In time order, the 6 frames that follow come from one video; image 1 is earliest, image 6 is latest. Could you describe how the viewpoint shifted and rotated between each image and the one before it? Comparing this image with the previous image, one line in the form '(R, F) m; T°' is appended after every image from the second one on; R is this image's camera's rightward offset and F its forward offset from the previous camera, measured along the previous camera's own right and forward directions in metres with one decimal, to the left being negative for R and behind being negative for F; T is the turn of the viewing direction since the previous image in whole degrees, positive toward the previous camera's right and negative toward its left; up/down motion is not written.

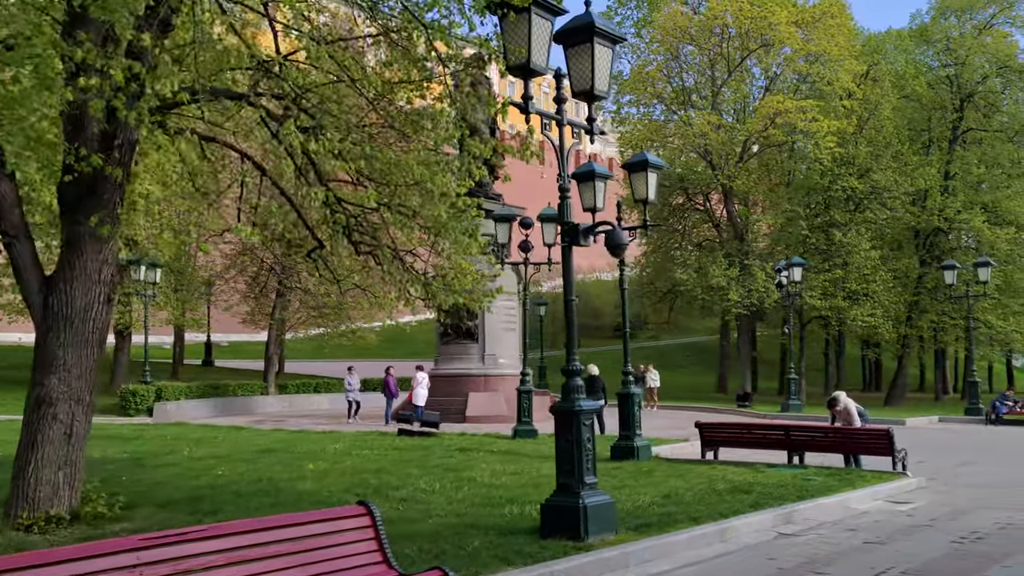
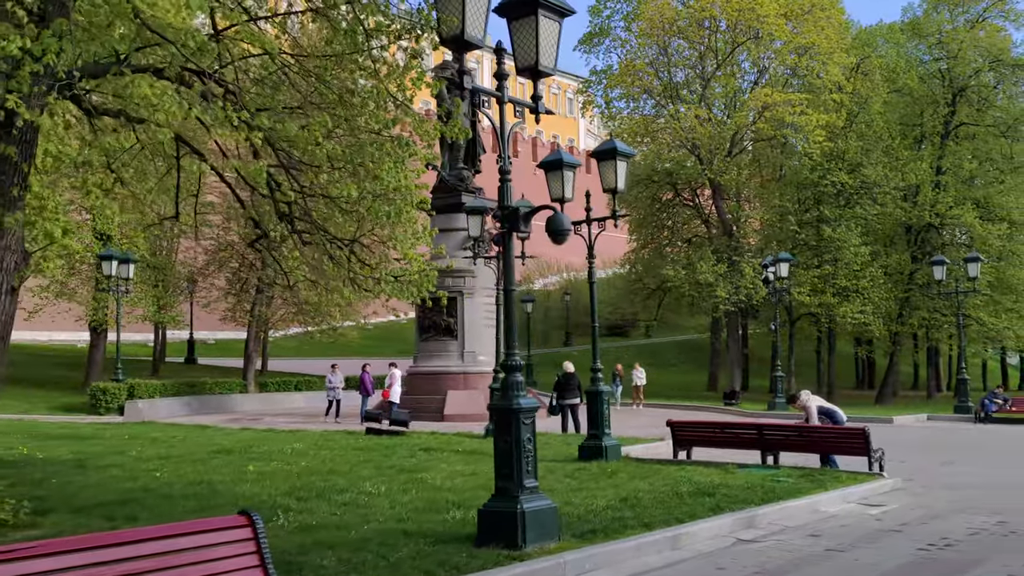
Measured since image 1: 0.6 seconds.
(+0.4, +0.5) m; 0°
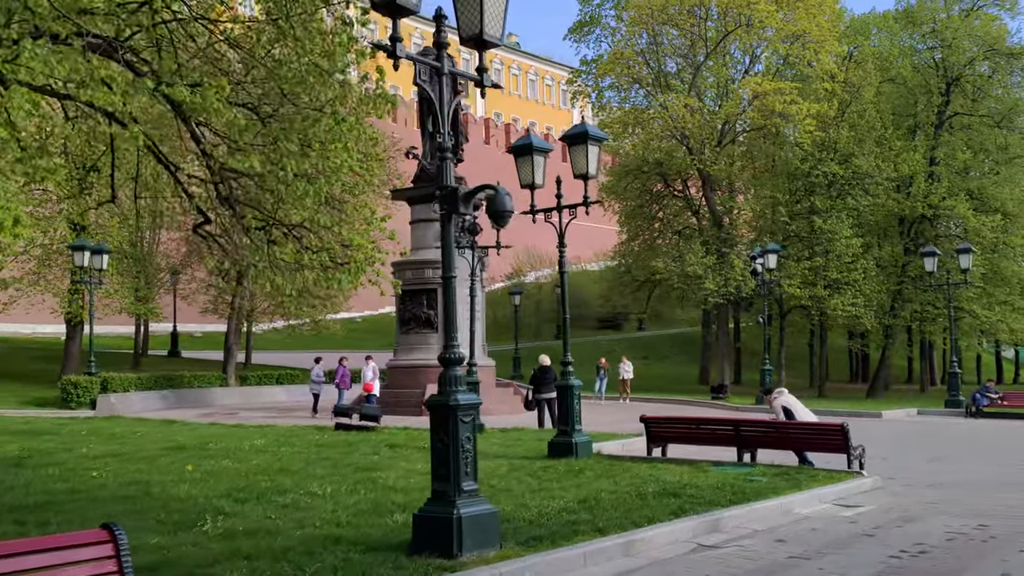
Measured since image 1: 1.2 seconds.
(+0.4, +0.5) m; 0°
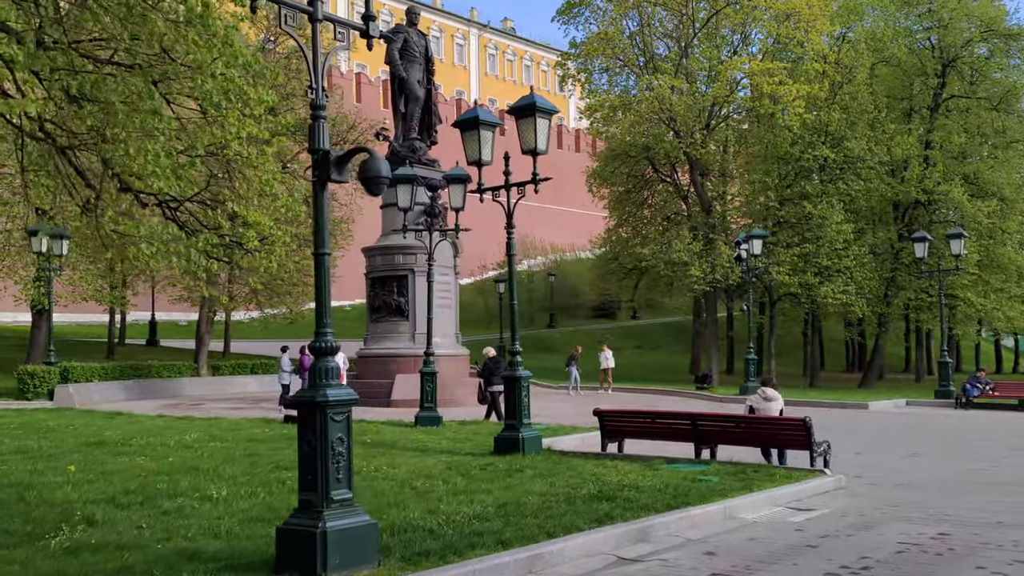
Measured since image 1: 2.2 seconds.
(+0.7, +0.8) m; 0°
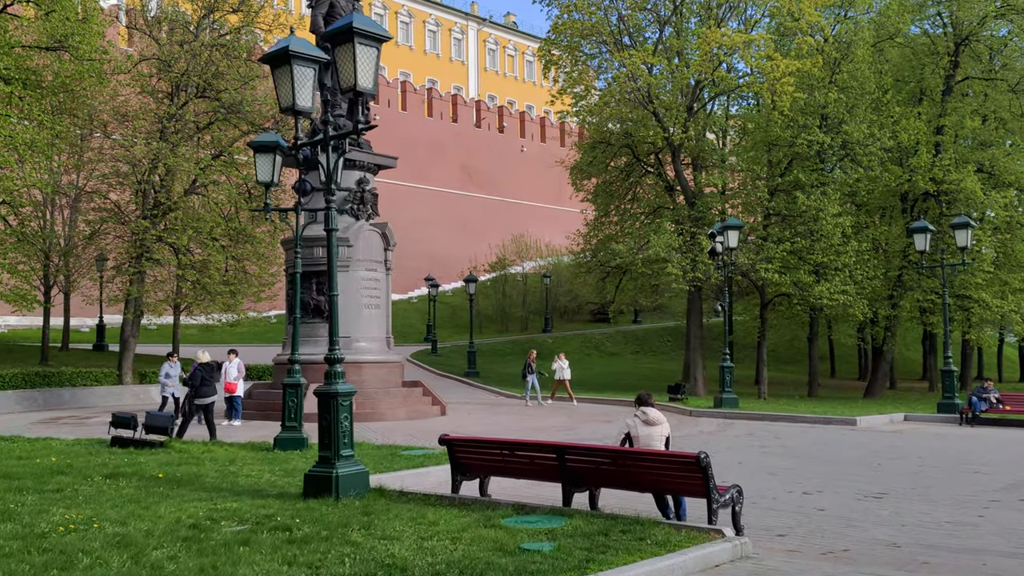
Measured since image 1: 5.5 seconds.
(+1.8, +2.8) m; -1°
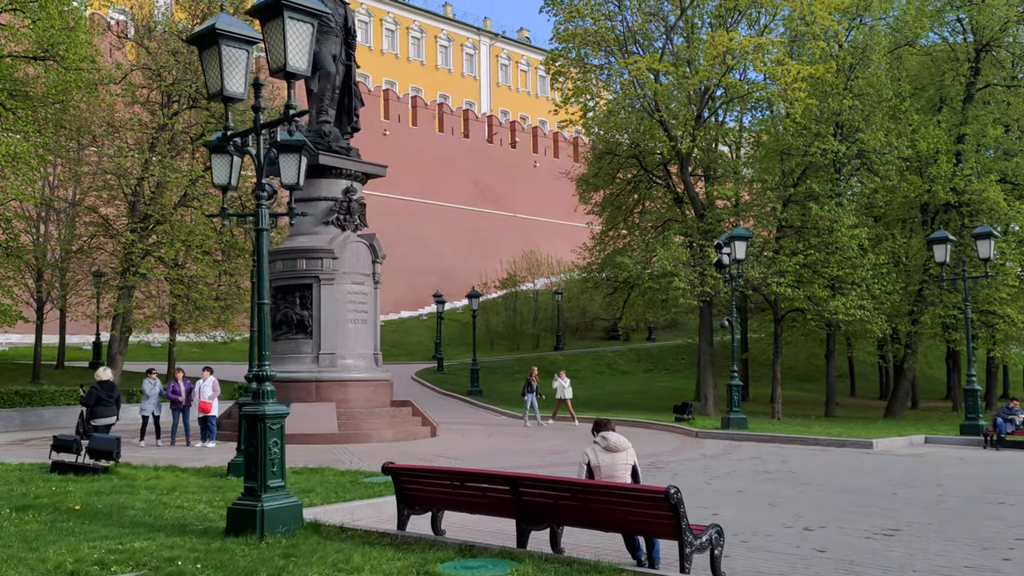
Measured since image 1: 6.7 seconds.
(+0.5, +1.0) m; -1°
